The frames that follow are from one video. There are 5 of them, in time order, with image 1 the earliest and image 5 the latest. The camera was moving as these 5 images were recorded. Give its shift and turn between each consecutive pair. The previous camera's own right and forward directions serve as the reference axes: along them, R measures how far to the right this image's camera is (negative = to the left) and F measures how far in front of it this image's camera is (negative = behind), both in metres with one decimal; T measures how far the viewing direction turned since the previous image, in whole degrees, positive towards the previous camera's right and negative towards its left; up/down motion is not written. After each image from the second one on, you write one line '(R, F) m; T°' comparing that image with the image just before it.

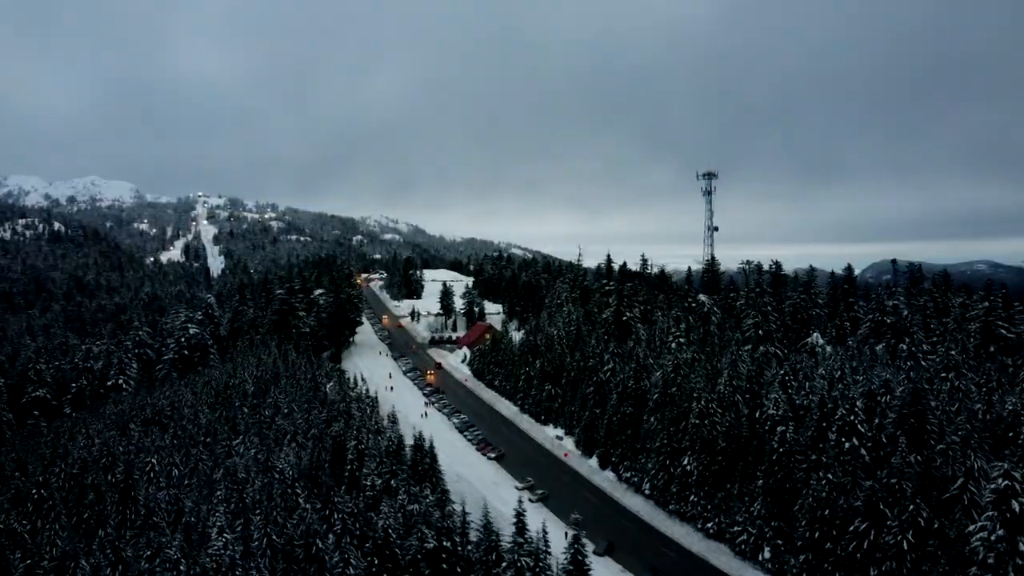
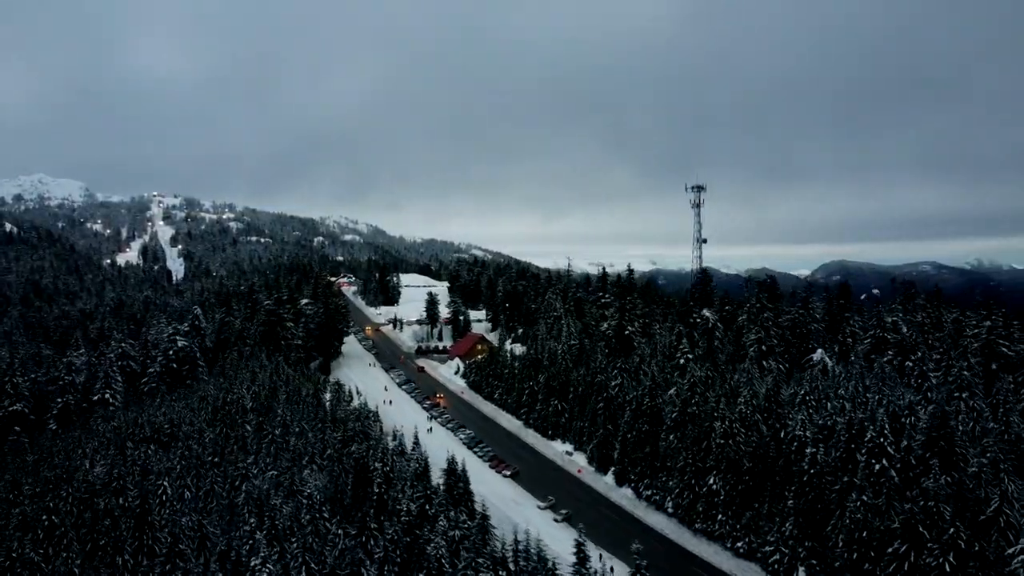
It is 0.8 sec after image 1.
(-3.3, -0.3) m; +3°
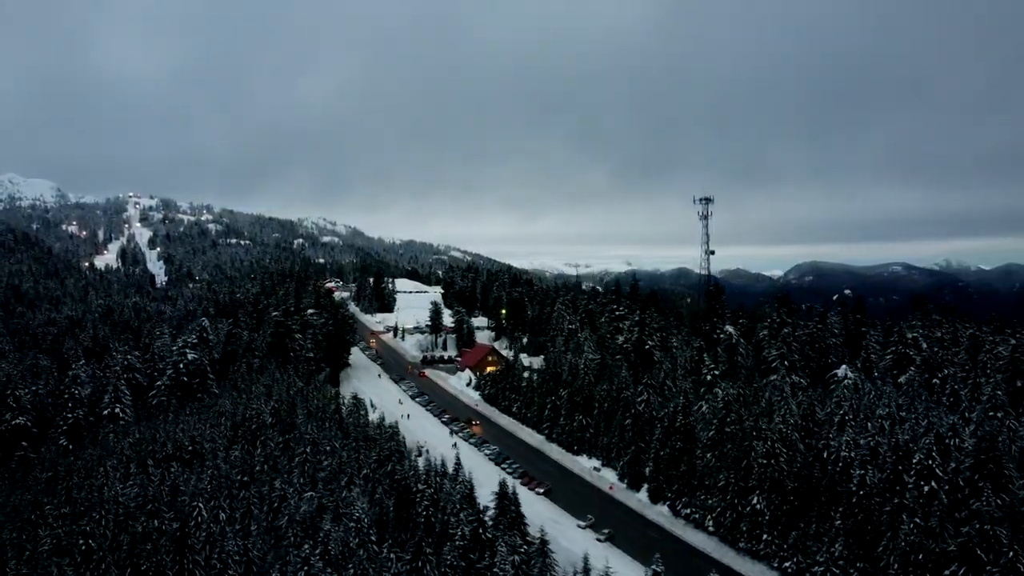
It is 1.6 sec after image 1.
(-3.4, -0.4) m; +1°
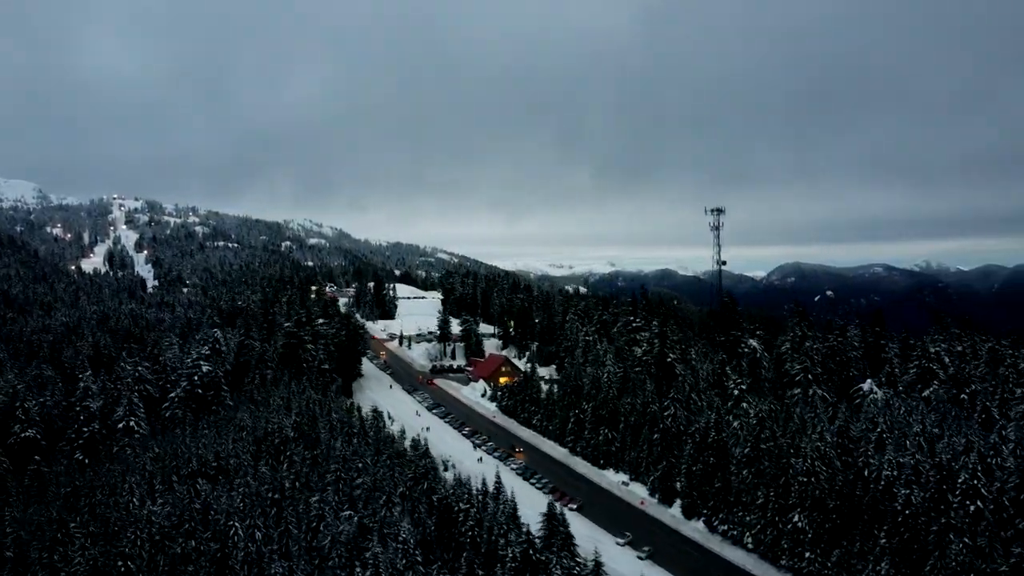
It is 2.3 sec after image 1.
(-2.9, -0.4) m; +1°
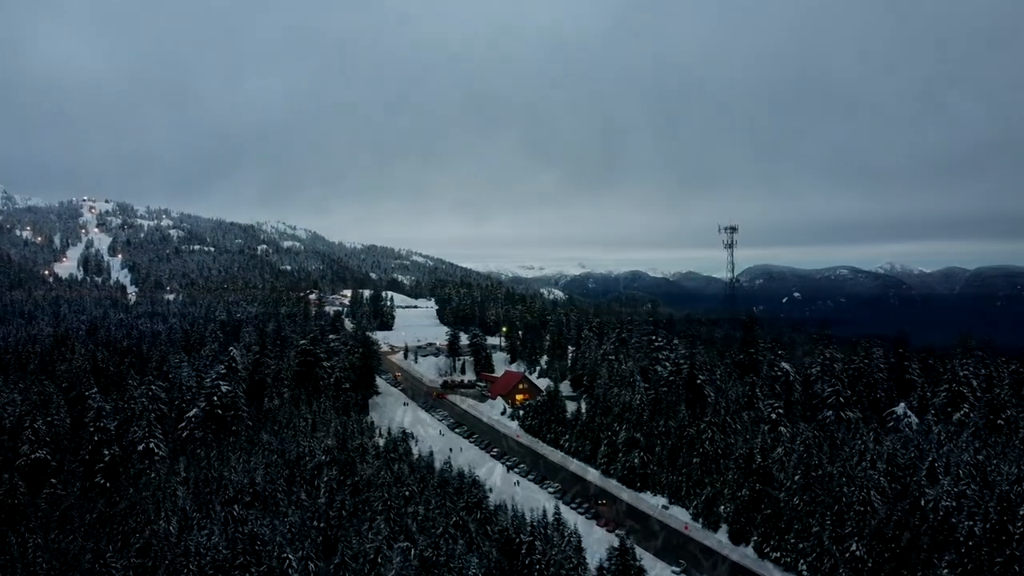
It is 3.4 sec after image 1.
(-4.7, -0.7) m; +1°
